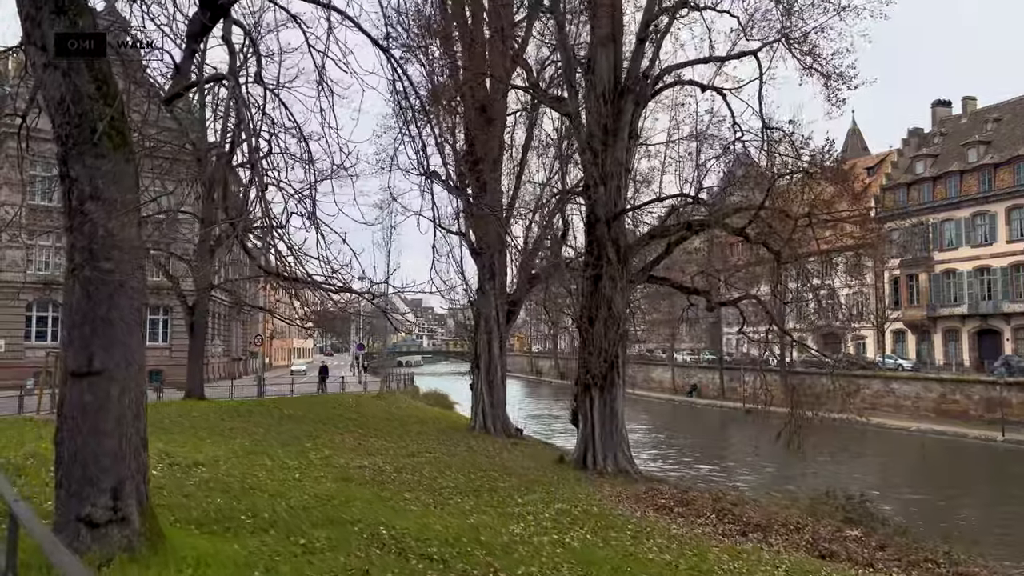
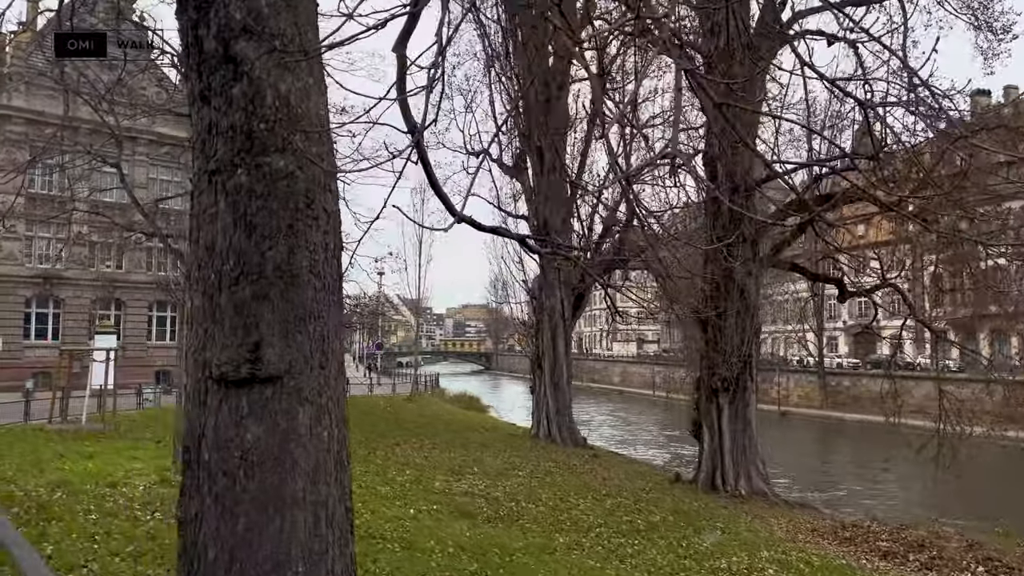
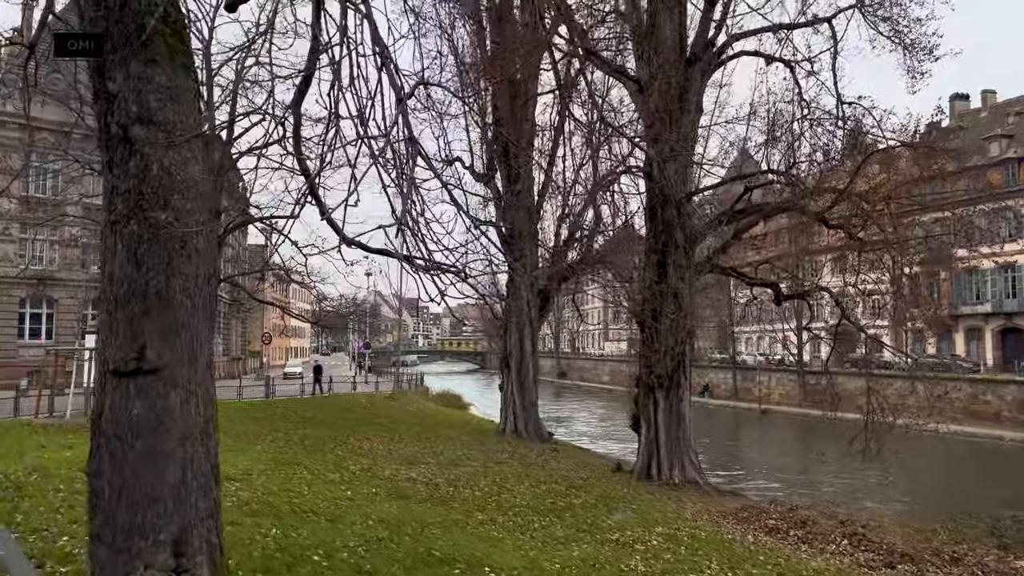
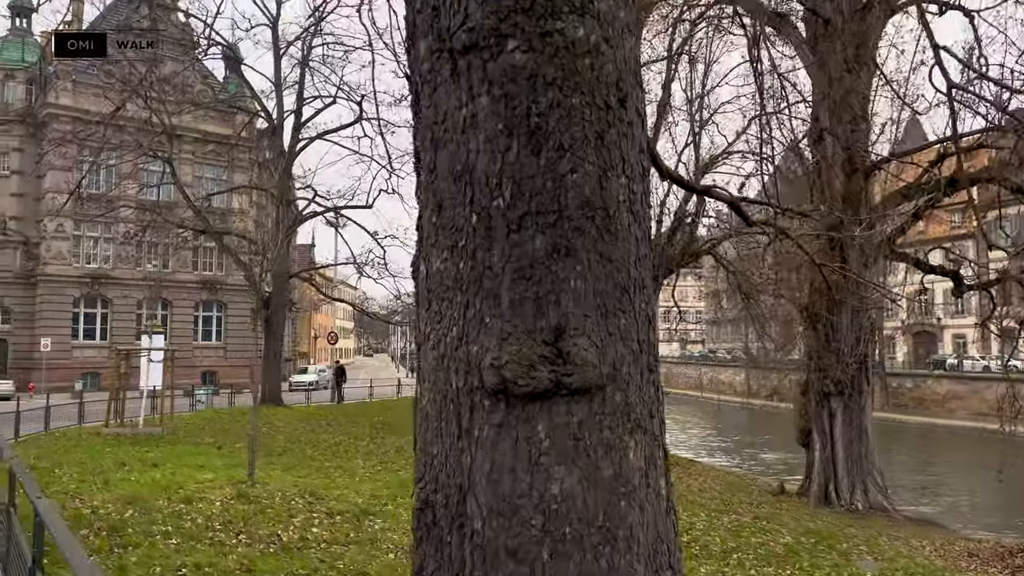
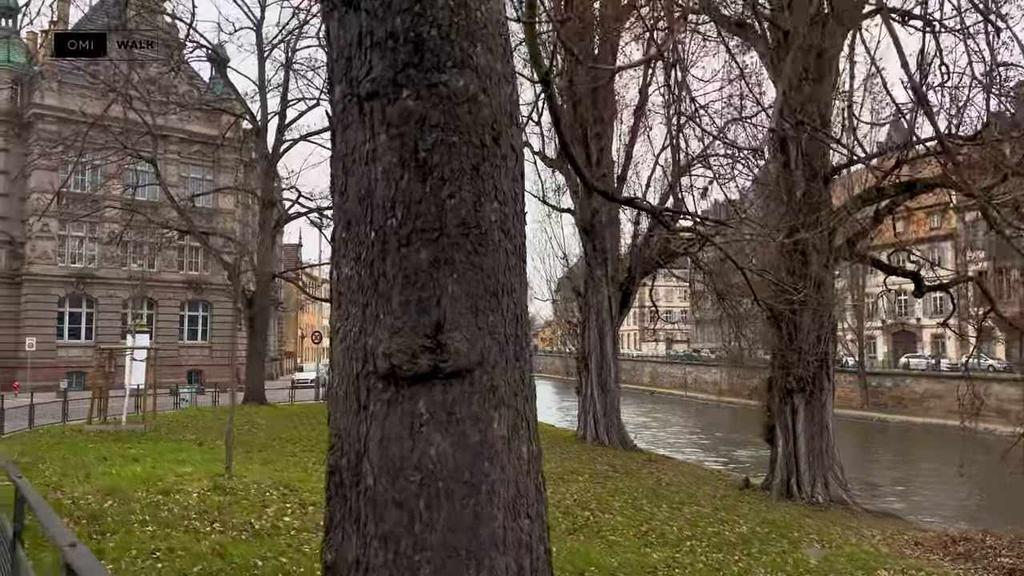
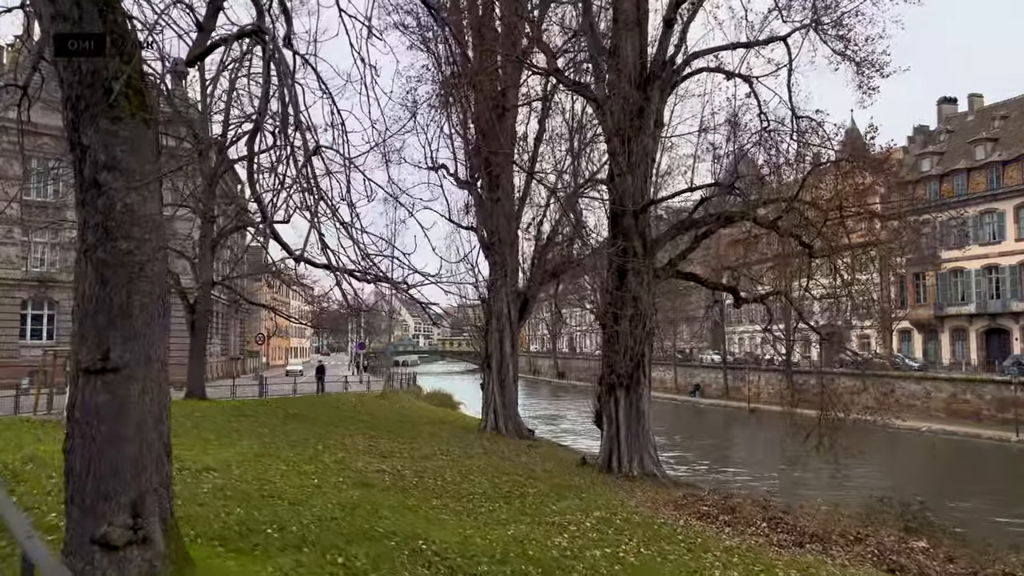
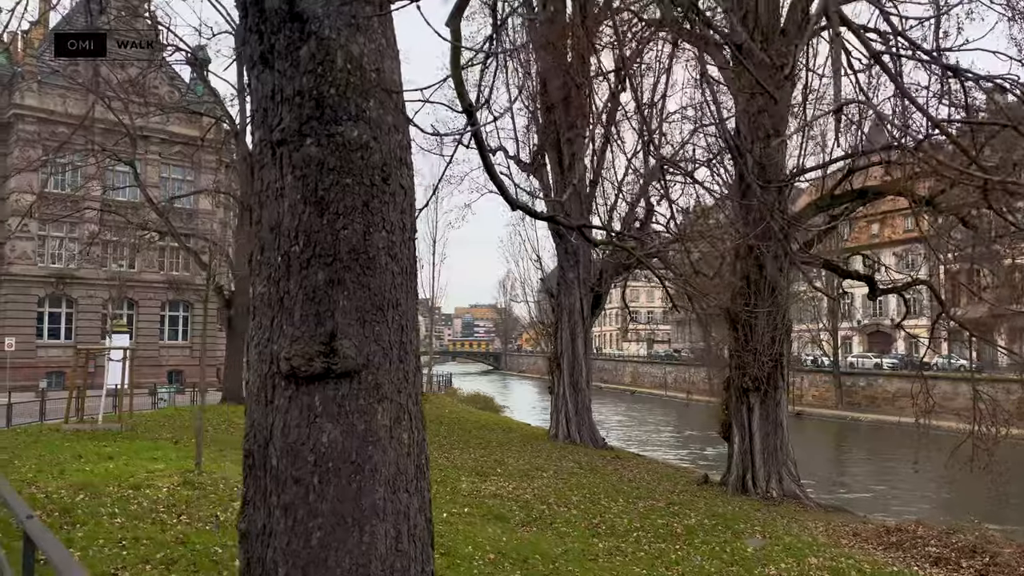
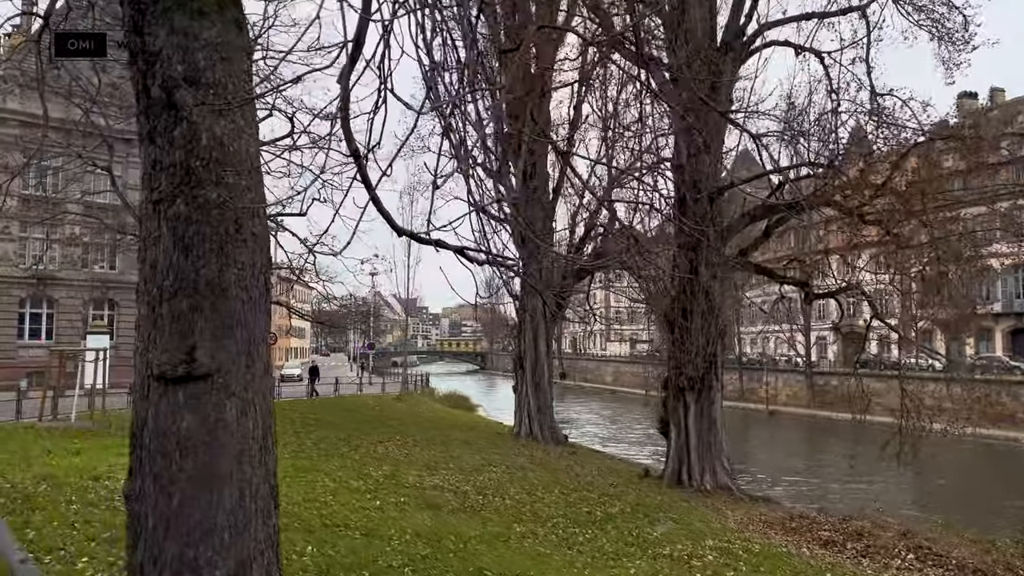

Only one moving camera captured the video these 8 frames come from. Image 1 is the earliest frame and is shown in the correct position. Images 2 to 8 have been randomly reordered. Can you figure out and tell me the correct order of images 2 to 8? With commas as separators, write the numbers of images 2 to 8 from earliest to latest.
6, 3, 8, 2, 7, 5, 4
